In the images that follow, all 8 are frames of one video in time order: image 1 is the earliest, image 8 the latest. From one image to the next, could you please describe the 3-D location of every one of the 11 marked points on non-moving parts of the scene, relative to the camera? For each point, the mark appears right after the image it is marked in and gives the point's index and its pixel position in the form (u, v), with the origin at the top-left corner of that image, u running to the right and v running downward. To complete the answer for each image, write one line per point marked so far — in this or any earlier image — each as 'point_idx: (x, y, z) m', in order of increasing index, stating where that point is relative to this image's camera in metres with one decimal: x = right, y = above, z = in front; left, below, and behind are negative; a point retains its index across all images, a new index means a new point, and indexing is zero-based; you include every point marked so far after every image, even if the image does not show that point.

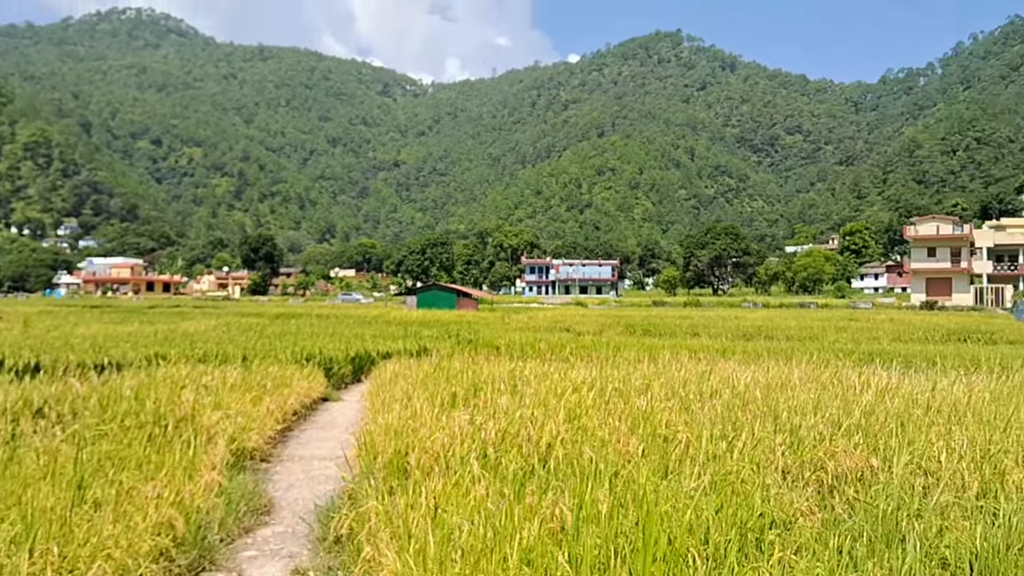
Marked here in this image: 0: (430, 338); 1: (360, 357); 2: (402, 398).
0: (-1.5, -0.9, +14.5) m
1: (-2.1, -1.0, +11.1) m
2: (-0.7, -0.8, +5.6) m
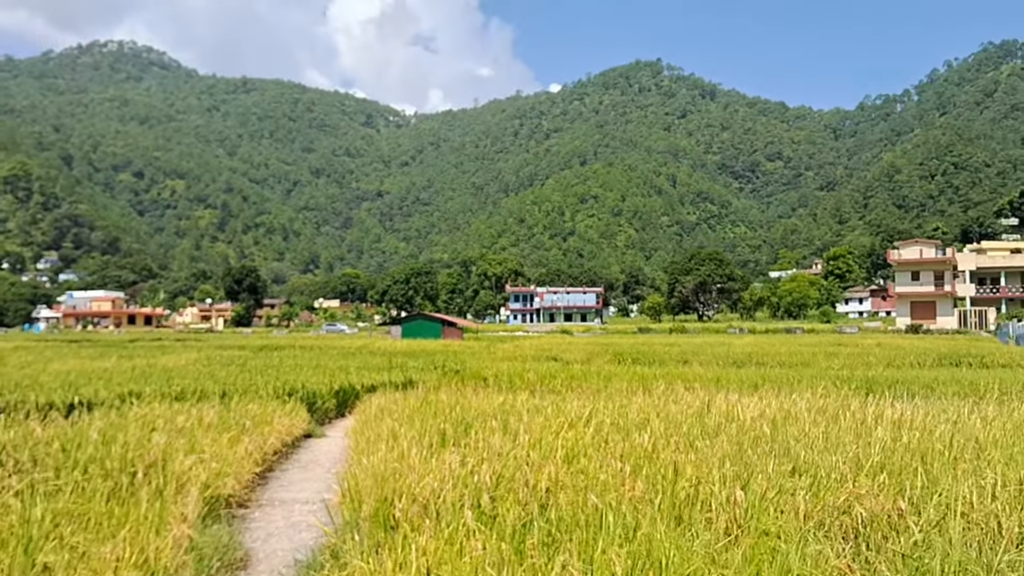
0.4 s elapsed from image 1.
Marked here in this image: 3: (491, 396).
0: (-1.7, -1.5, +14.2) m
1: (-2.3, -1.4, +10.8) m
2: (-0.8, -1.0, +5.3) m
3: (-0.1, -1.2, +8.7) m
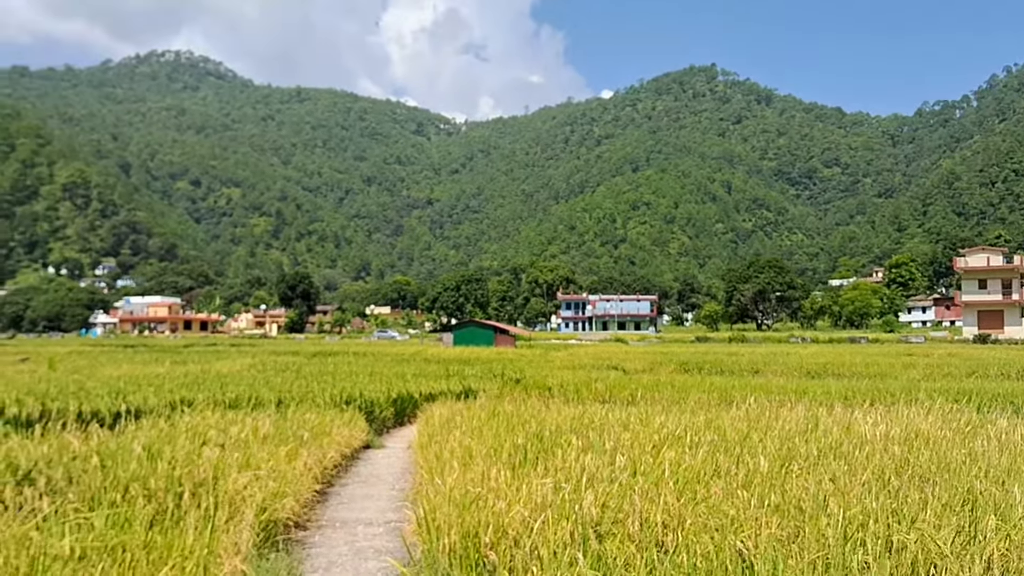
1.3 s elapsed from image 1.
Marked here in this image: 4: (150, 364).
0: (-0.6, -1.5, +13.7) m
1: (-1.4, -1.5, +10.3) m
2: (-0.3, -1.0, +4.8) m
3: (+0.6, -1.2, +8.1) m
4: (-7.6, -1.6, +16.5) m
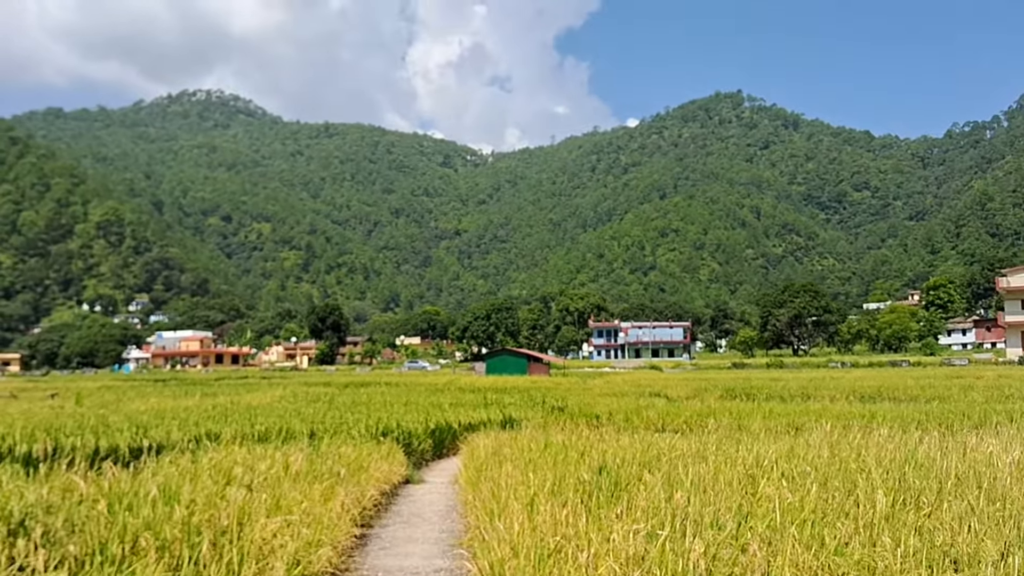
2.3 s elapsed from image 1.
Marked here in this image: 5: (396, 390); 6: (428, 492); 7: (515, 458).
0: (0.0, -2.0, +13.1) m
1: (-0.9, -1.8, +9.7) m
2: (+0.1, -1.1, +4.2) m
3: (+1.1, -1.4, +7.4) m
4: (-6.8, -2.2, +16.1) m
5: (-3.0, -2.6, +19.9) m
6: (-0.7, -1.7, +6.6) m
7: (0.0, -1.3, +5.8) m
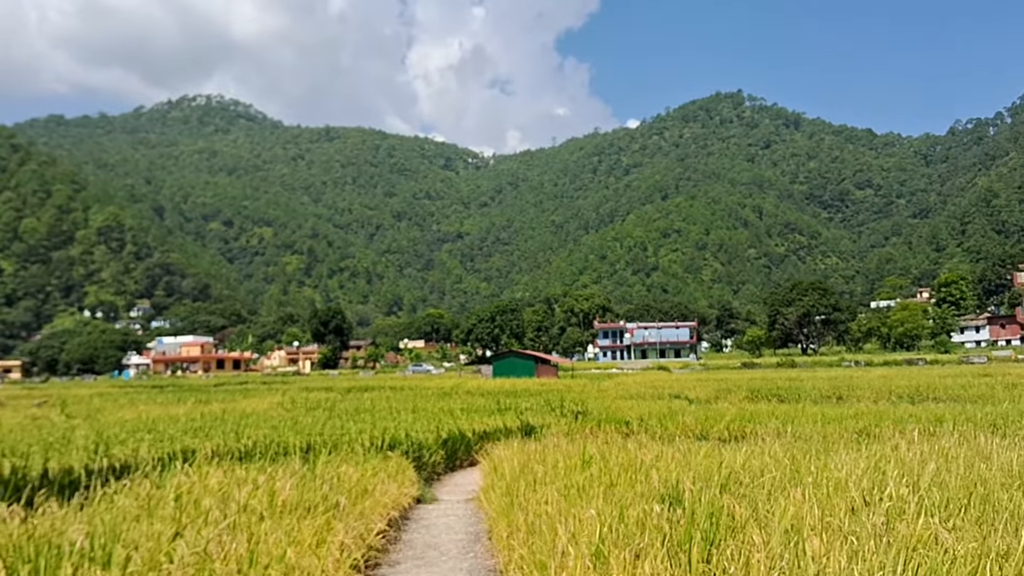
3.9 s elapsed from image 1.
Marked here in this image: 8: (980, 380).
0: (+0.3, -1.9, +12.1) m
1: (-0.7, -1.7, +8.7) m
2: (+0.3, -1.0, +3.2) m
3: (+1.3, -1.3, +6.5) m
4: (-6.6, -2.2, +15.2) m
5: (-2.7, -2.6, +18.9) m
6: (-0.5, -1.6, +5.7) m
7: (+0.2, -1.2, +4.9) m
8: (+11.6, -2.3, +19.4) m
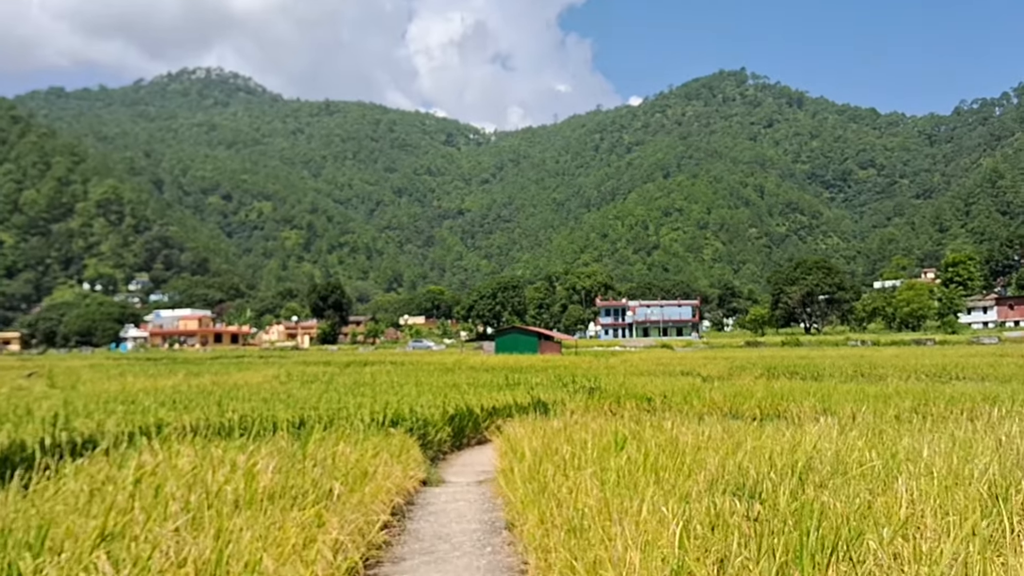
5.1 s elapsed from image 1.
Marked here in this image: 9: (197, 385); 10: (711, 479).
0: (+0.4, -1.4, +11.4) m
1: (-0.5, -1.3, +8.1) m
2: (+0.4, -0.8, +2.5) m
3: (+1.4, -1.0, +5.8) m
4: (-6.4, -1.6, +14.5) m
5: (-2.6, -1.9, +18.3) m
6: (-0.4, -1.4, +5.0) m
7: (+0.4, -0.9, +4.2) m
8: (+11.7, -1.7, +18.7) m
9: (-4.3, -1.4, +11.0) m
10: (+0.8, -0.8, +3.2) m
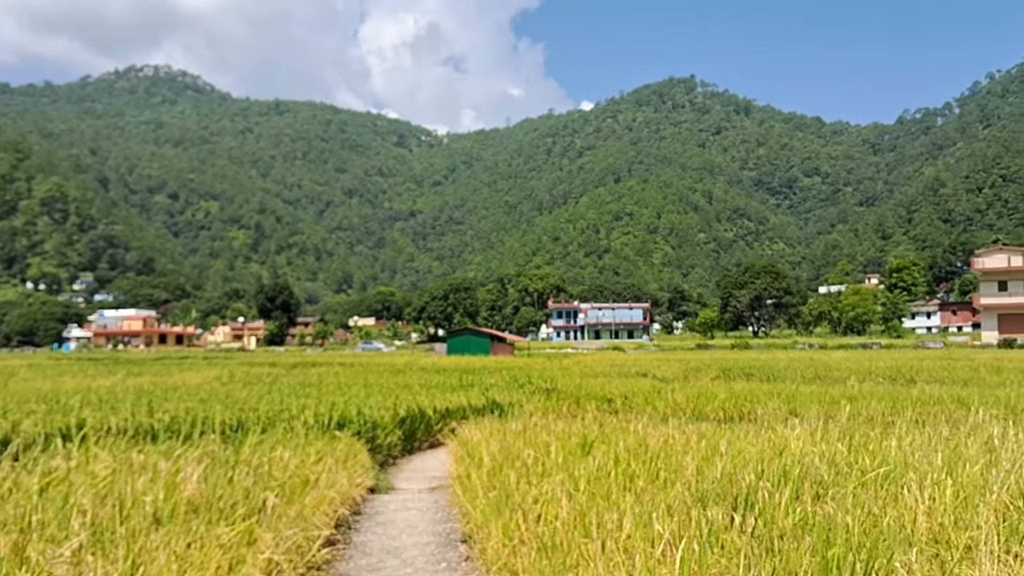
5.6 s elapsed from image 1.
0: (-0.3, -1.4, +11.1) m
1: (-1.0, -1.3, +7.7) m
2: (+0.3, -0.7, +2.2) m
3: (+1.1, -1.0, +5.5) m
4: (-7.3, -1.6, +13.7) m
5: (-3.7, -1.9, +17.7) m
6: (-0.6, -1.3, +4.6) m
7: (+0.2, -0.9, +3.8) m
8: (+10.6, -1.8, +19.1) m
9: (-5.0, -1.3, +10.4) m
10: (+0.7, -0.7, +2.9) m
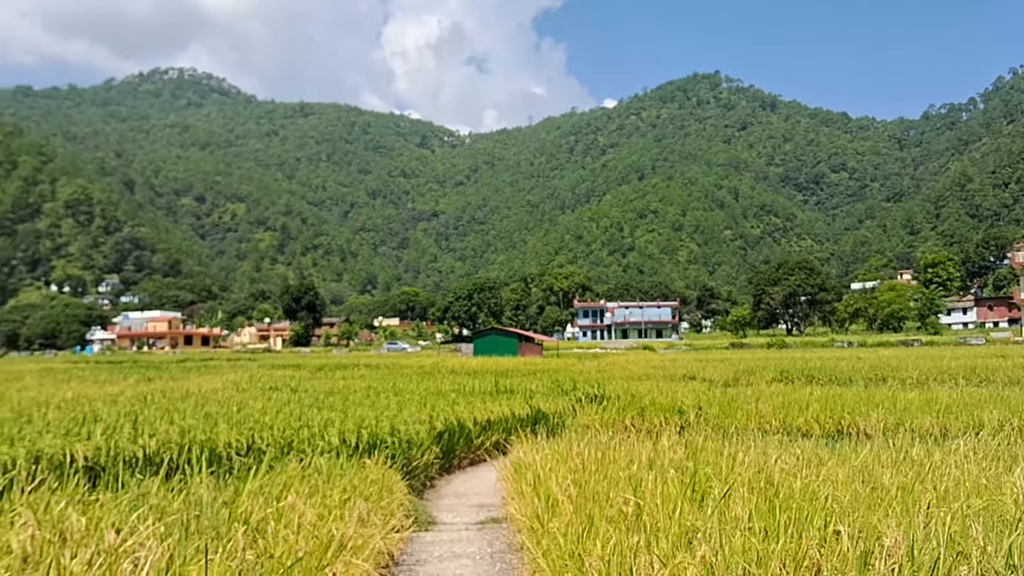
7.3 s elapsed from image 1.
0: (+0.3, -1.3, +10.0) m
1: (-0.5, -1.2, +6.6) m
2: (+0.6, -0.6, +1.1) m
3: (+1.5, -0.9, +4.4) m
4: (-6.6, -1.6, +12.9) m
5: (-2.9, -1.8, +16.8) m
6: (-0.3, -1.3, +3.6) m
7: (+0.5, -0.8, +2.8) m
8: (+11.4, -1.7, +17.7) m
9: (-4.4, -1.3, +9.5) m
10: (+1.0, -0.7, +1.9) m
